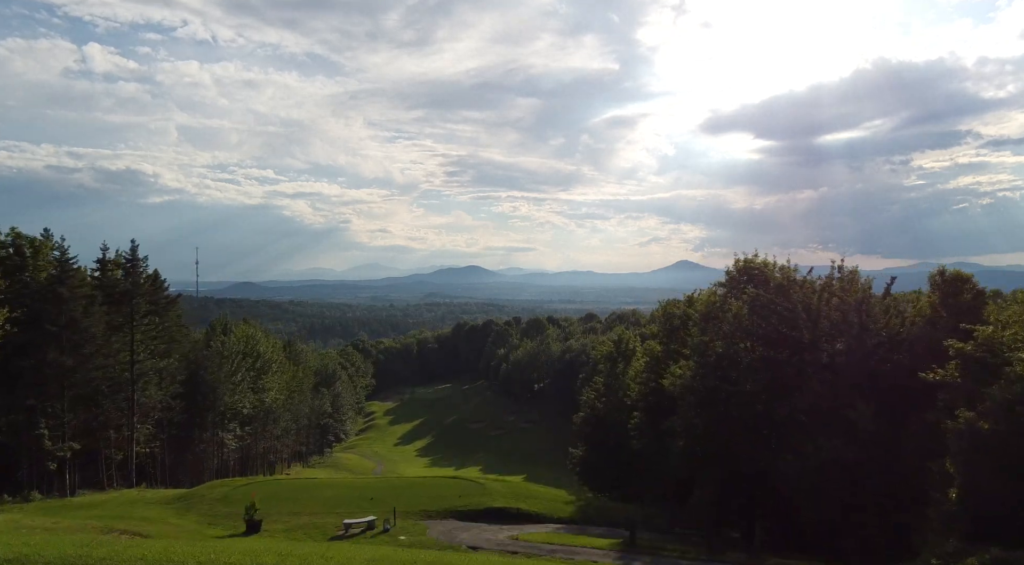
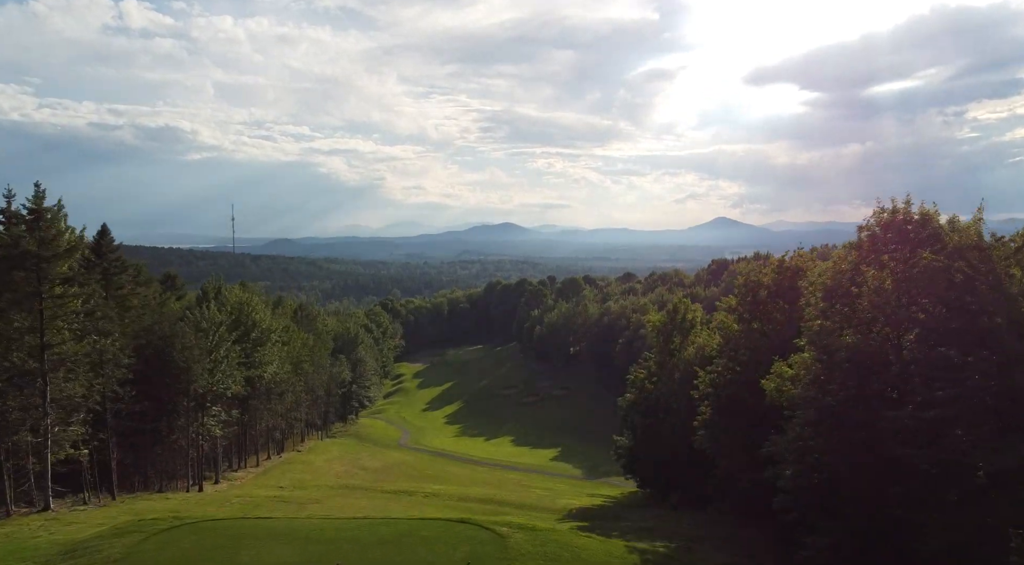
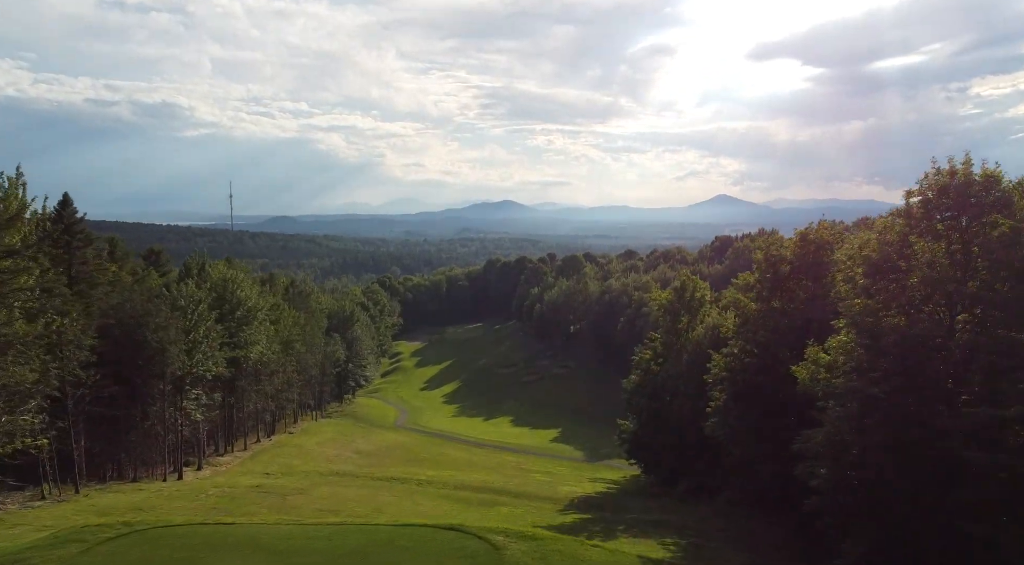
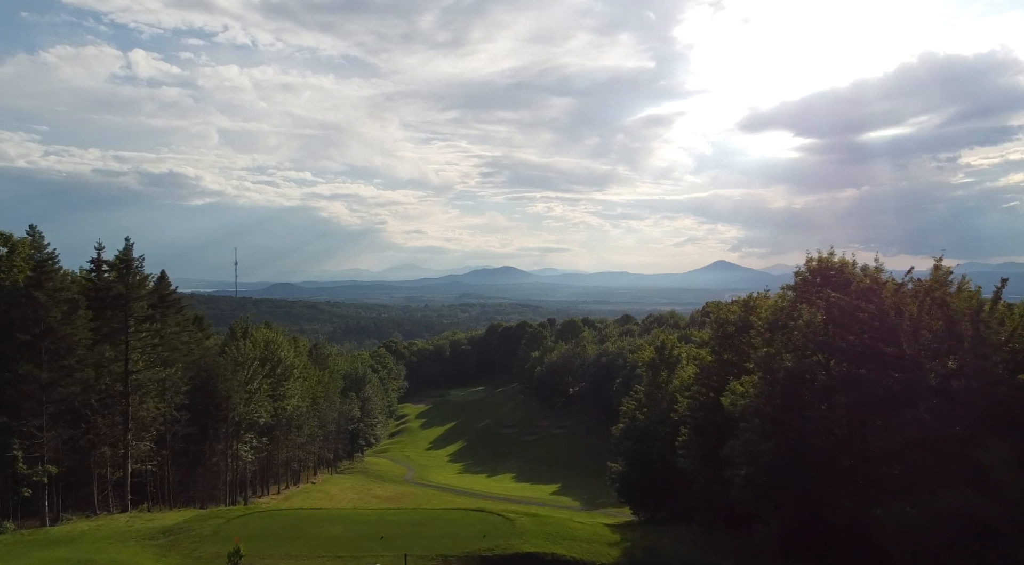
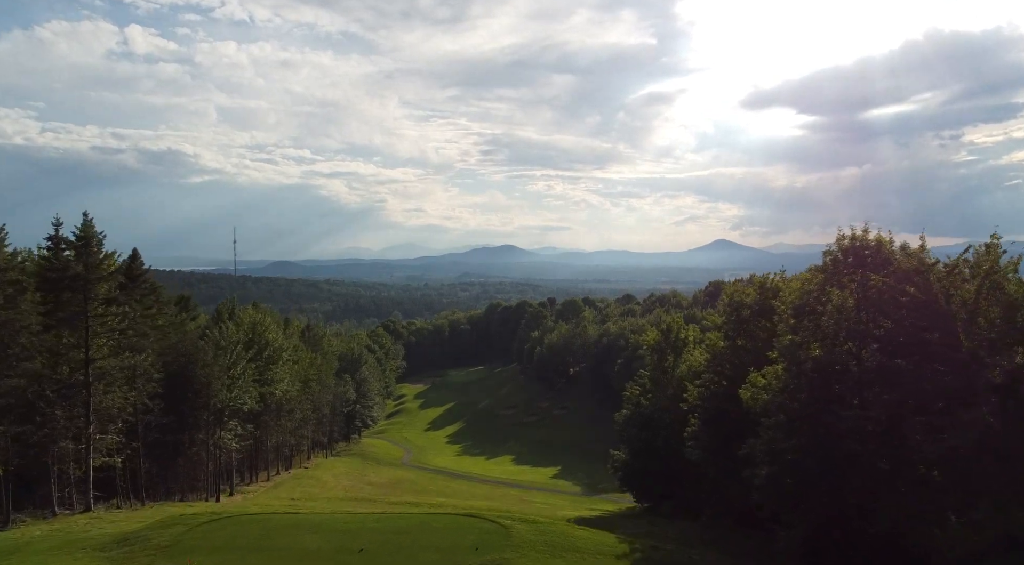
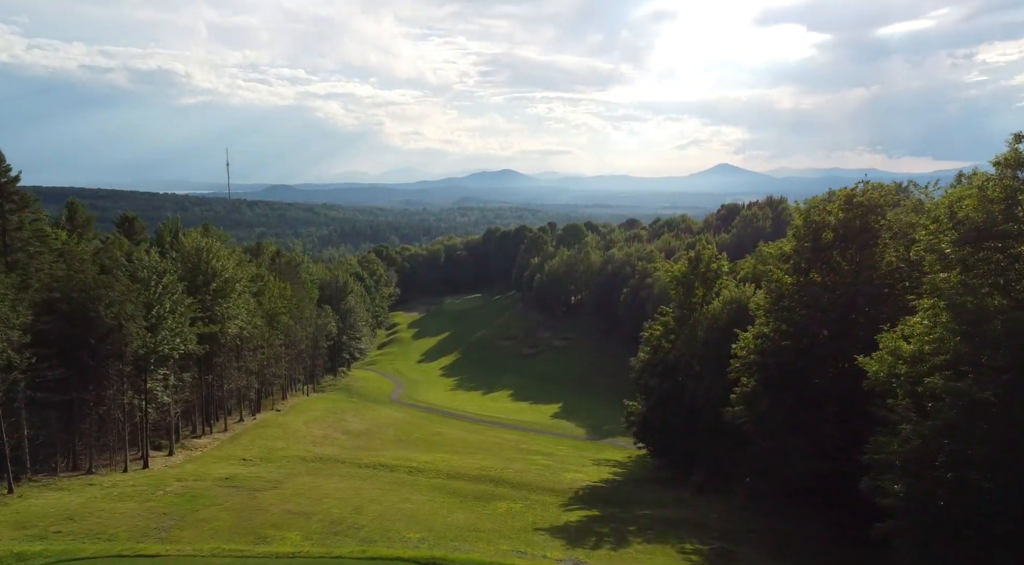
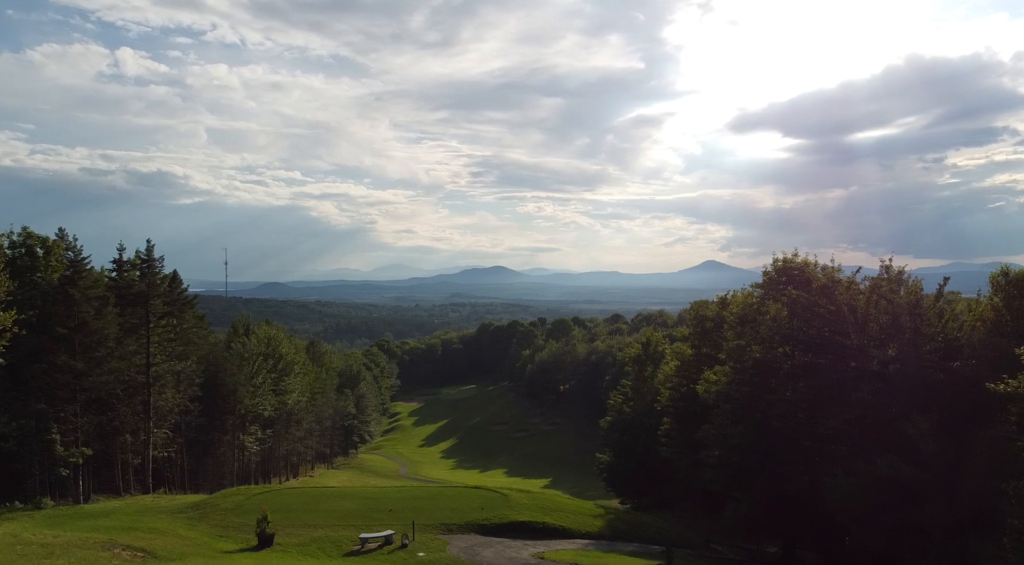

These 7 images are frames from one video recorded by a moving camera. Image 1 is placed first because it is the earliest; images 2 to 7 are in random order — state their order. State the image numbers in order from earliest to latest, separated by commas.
7, 4, 5, 2, 3, 6
